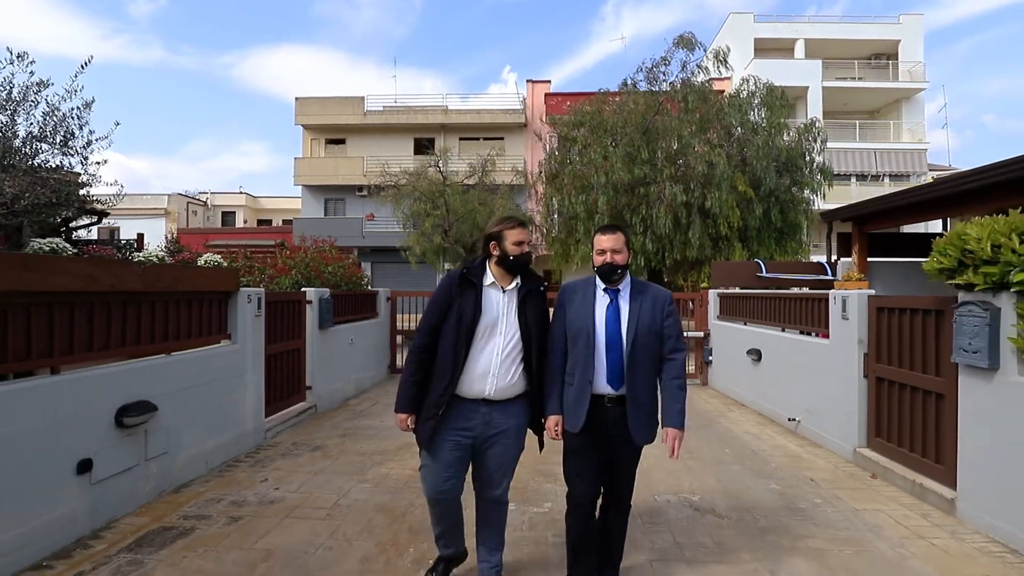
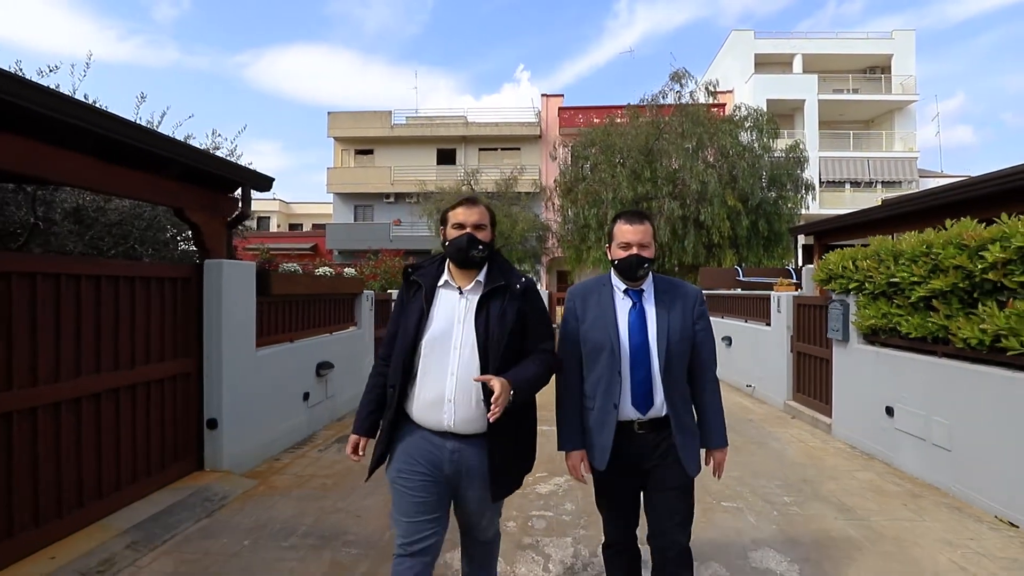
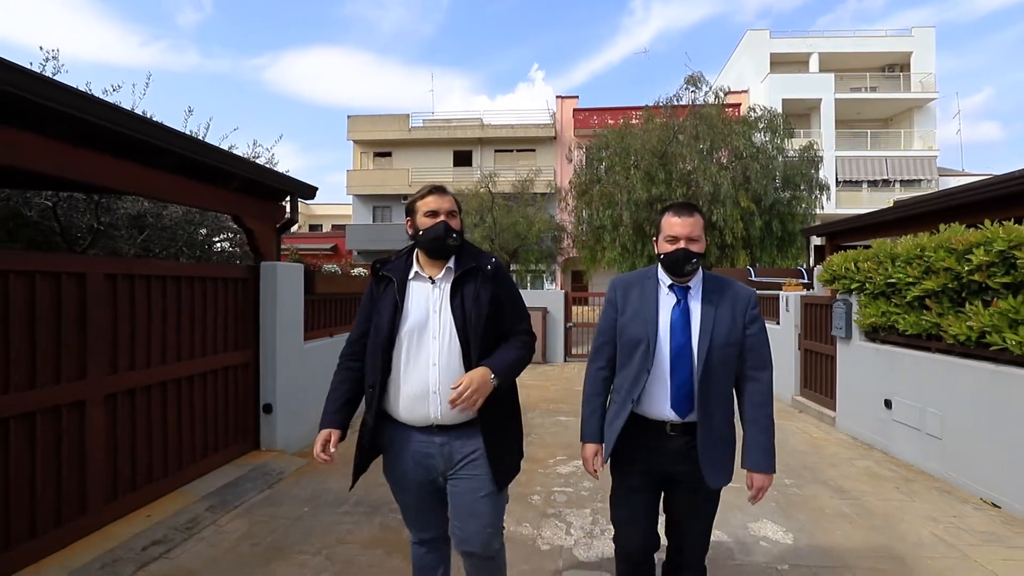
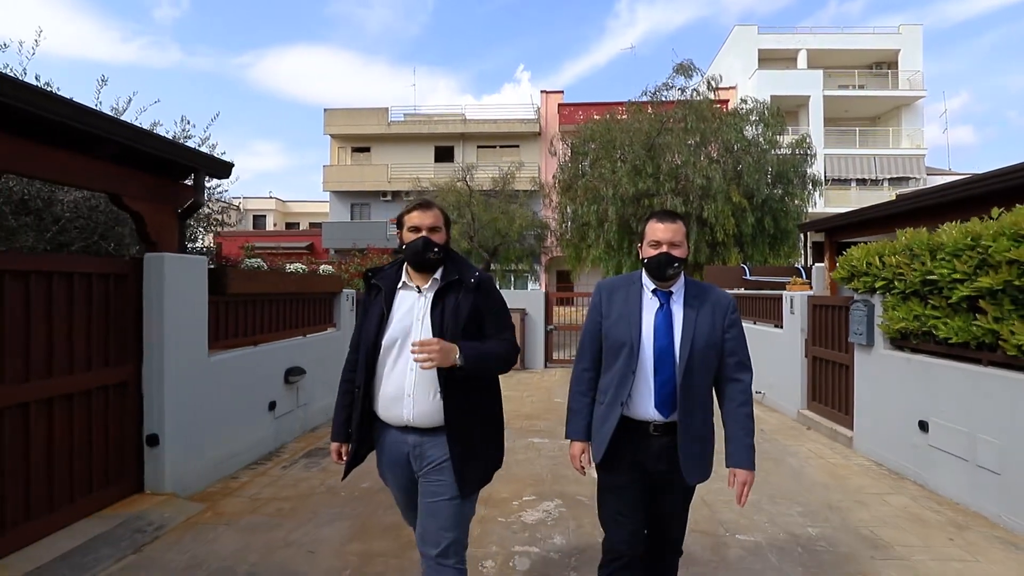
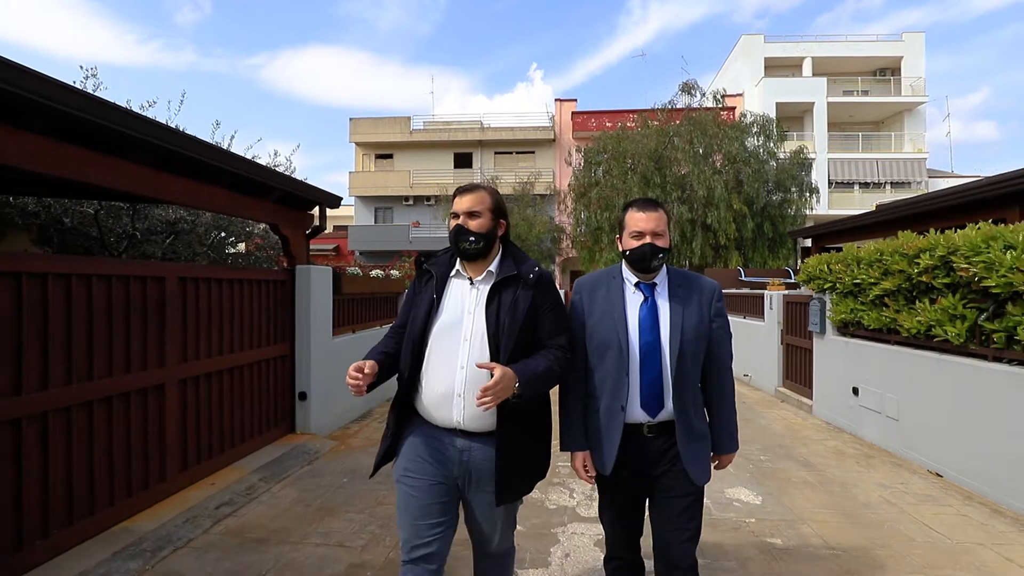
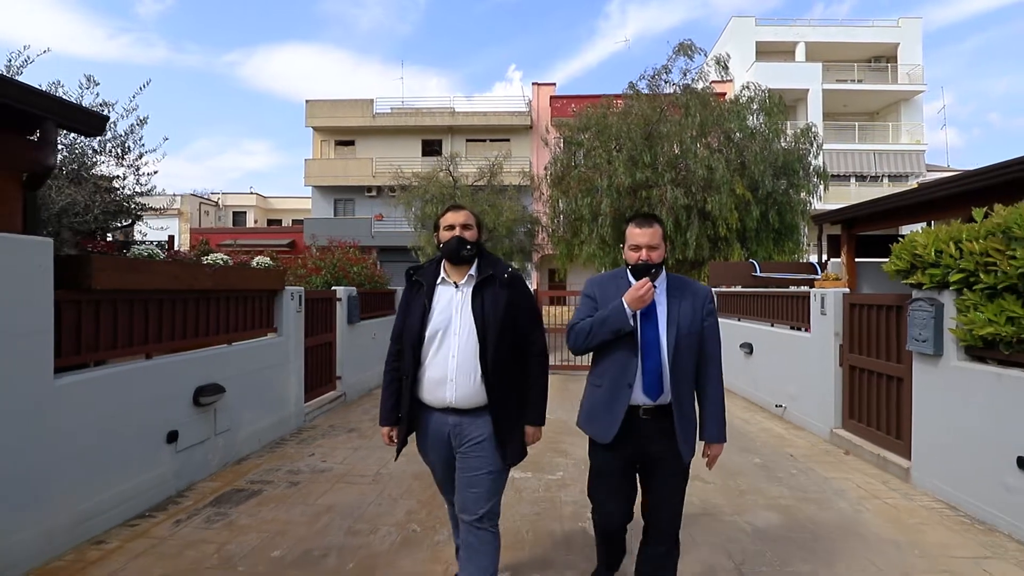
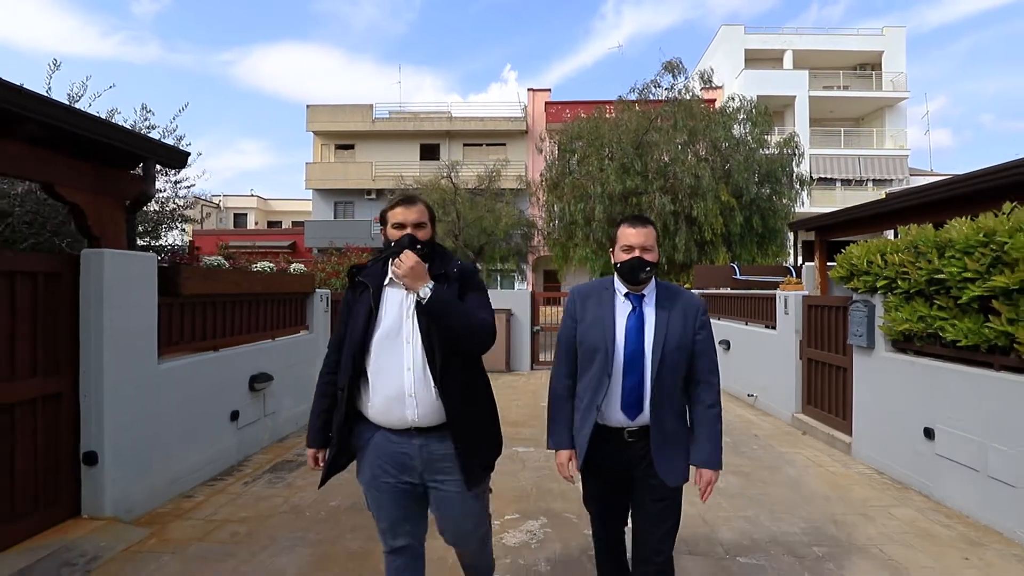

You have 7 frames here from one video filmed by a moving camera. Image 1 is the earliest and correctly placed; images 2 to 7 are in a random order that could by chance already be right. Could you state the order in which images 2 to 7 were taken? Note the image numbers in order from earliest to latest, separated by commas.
6, 7, 4, 2, 3, 5
